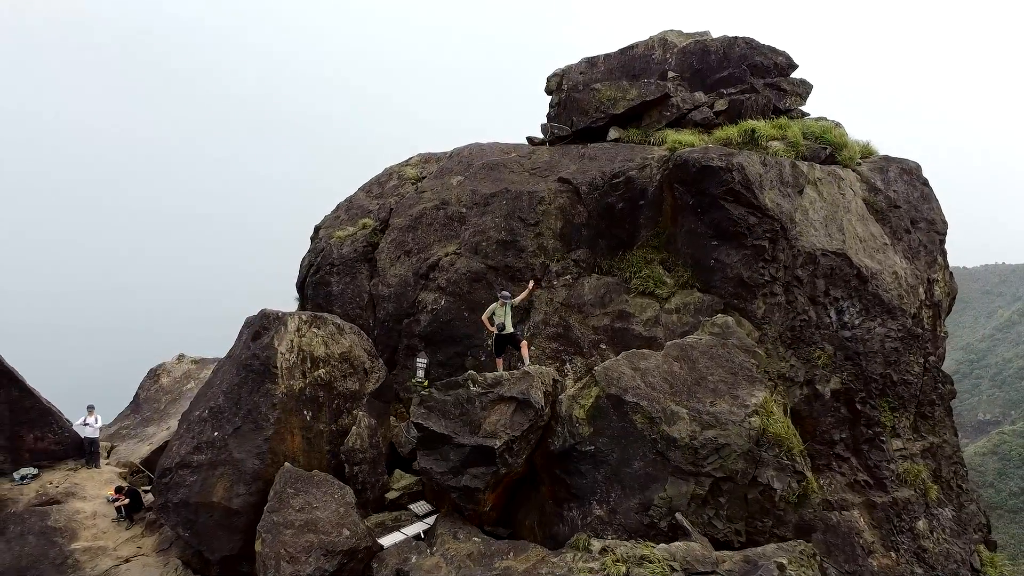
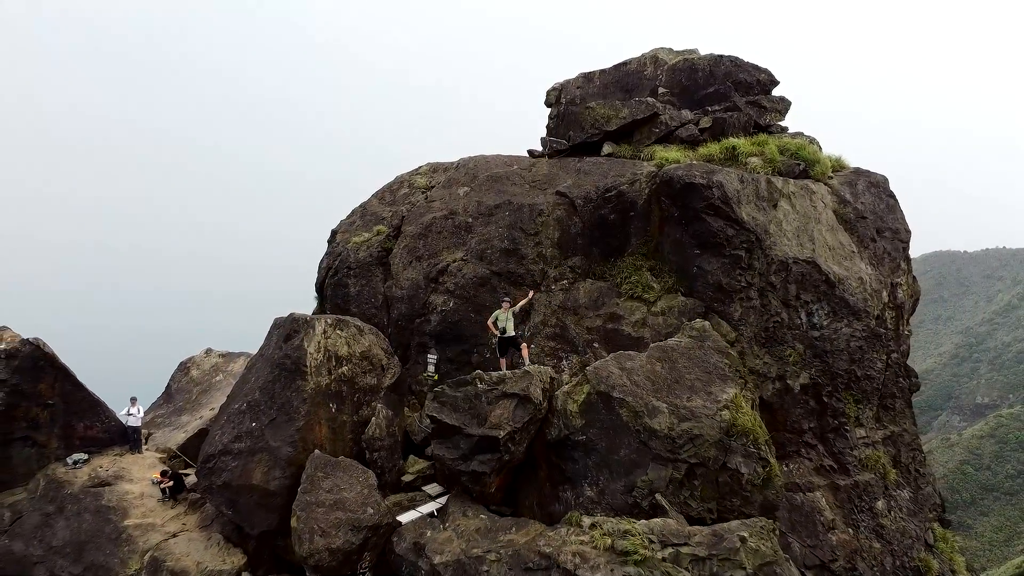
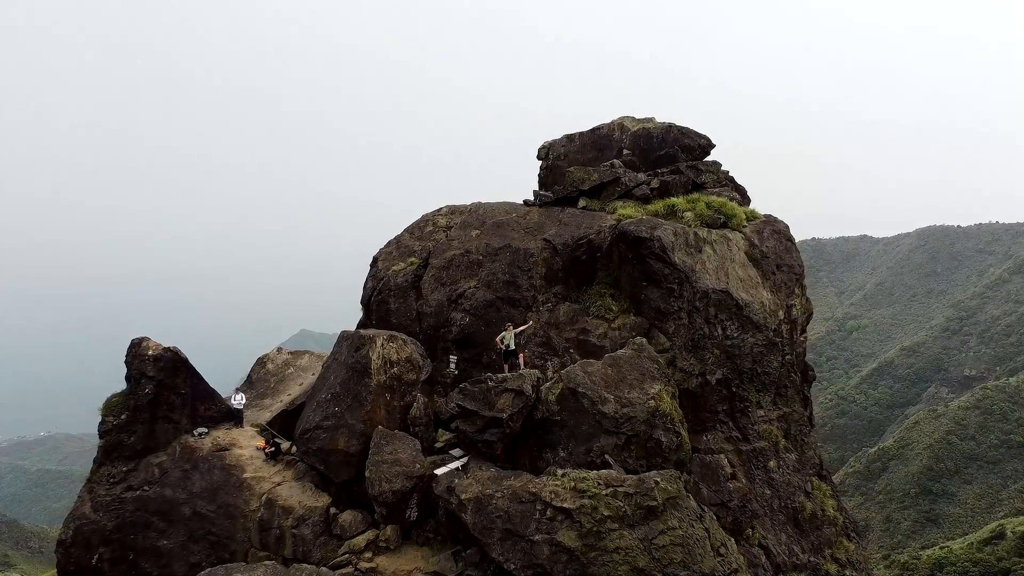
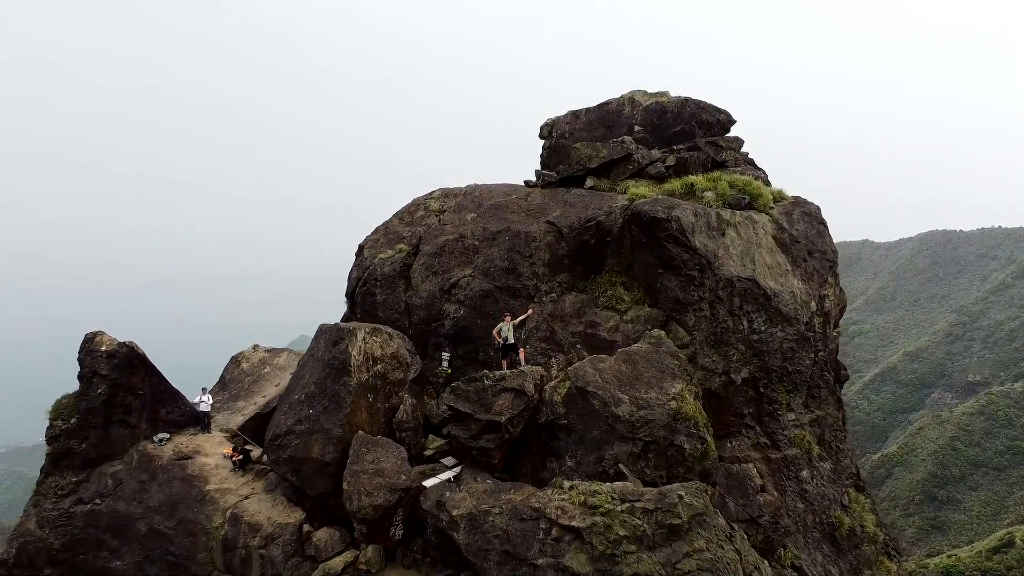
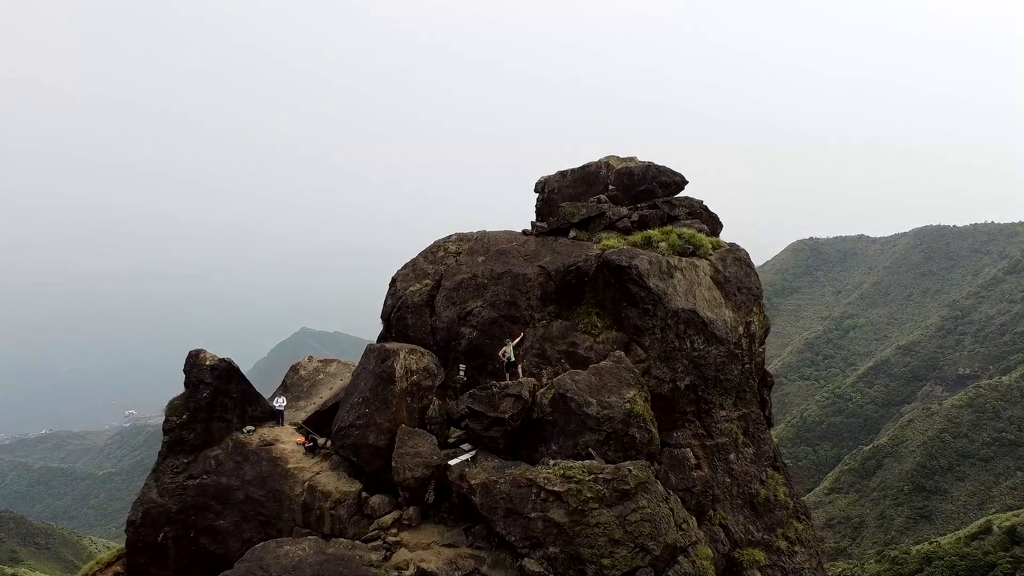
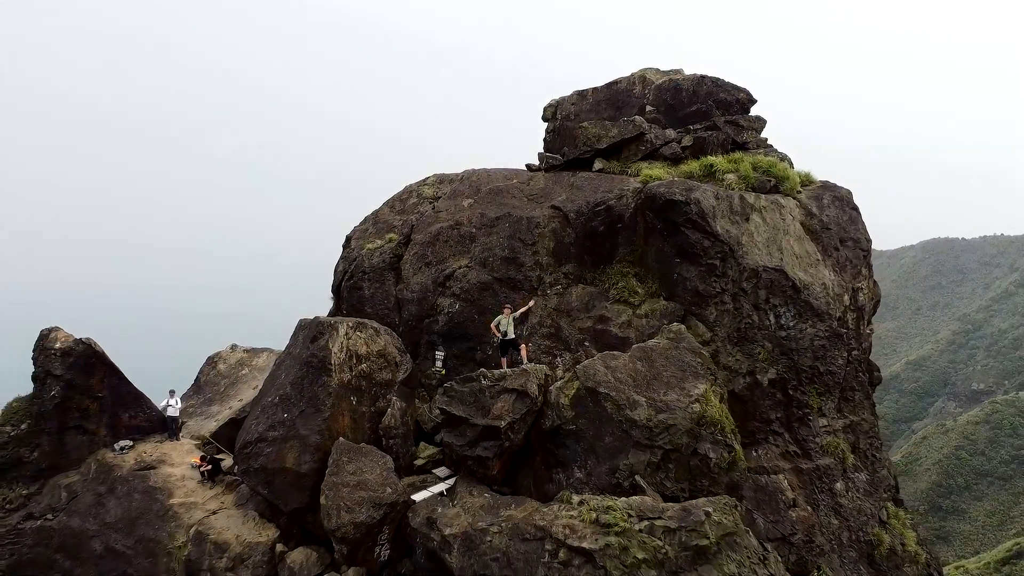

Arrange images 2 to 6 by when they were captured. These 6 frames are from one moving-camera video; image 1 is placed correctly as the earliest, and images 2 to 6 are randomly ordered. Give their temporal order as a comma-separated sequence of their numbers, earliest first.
2, 6, 4, 3, 5
